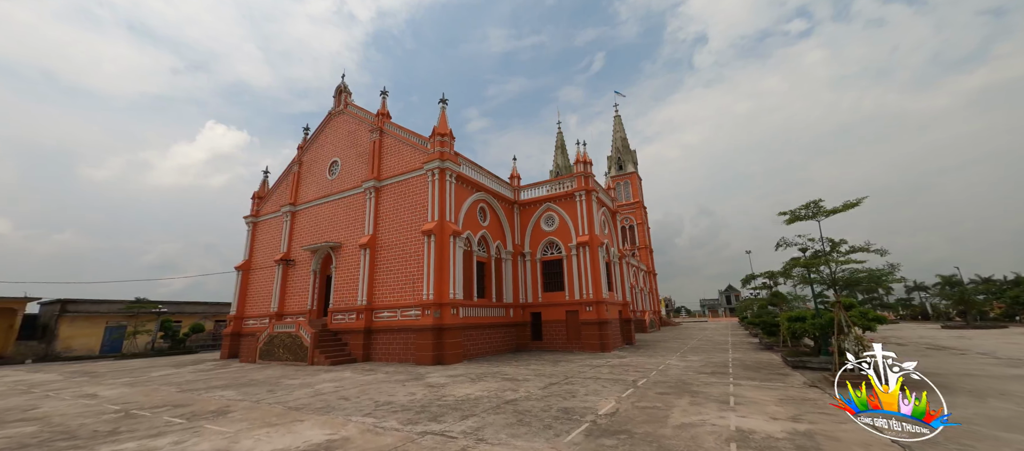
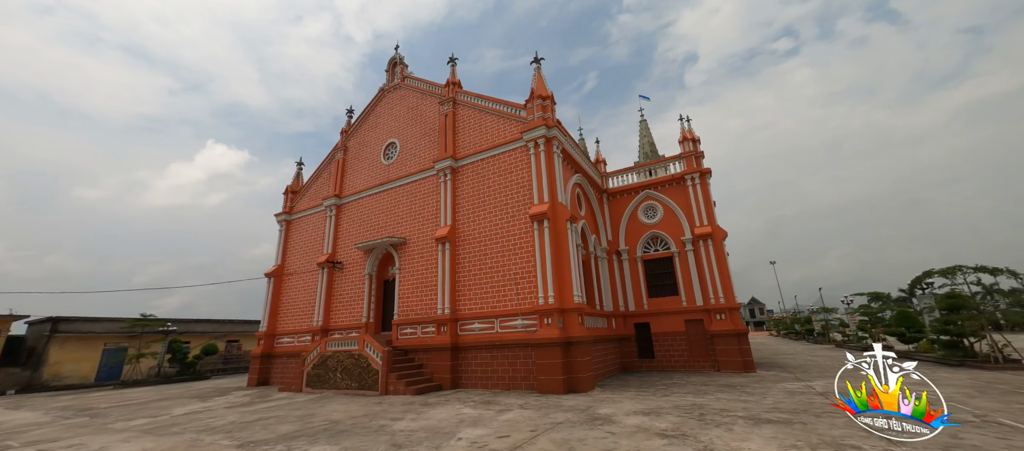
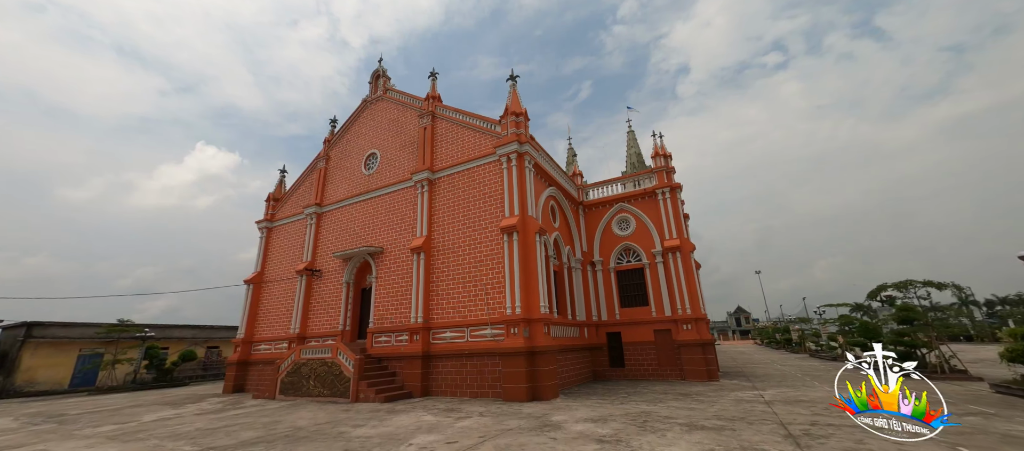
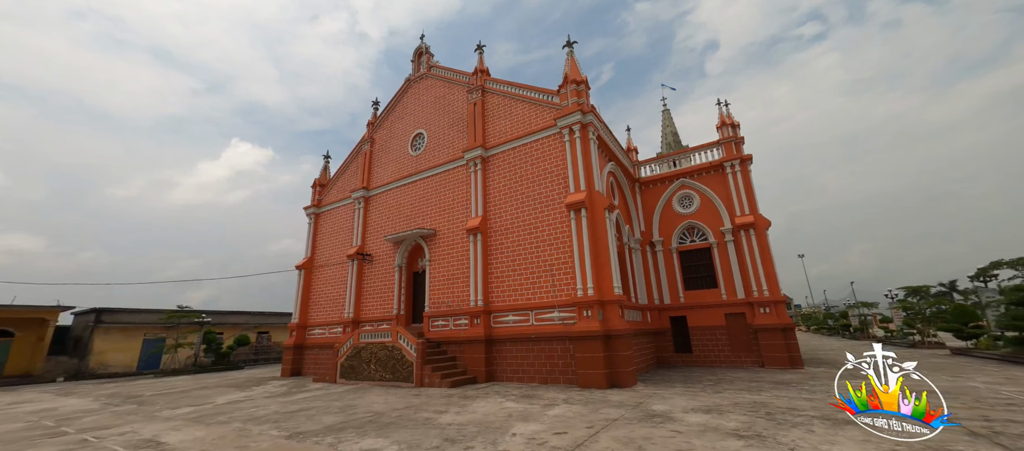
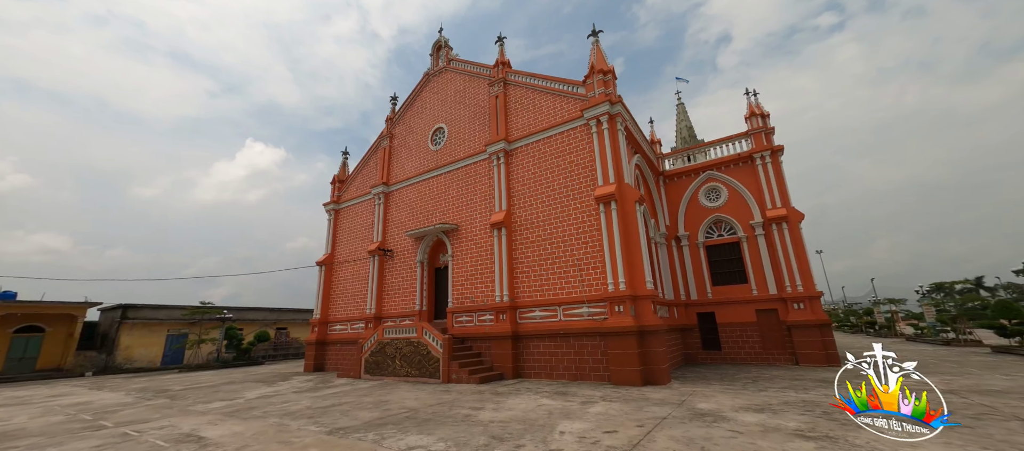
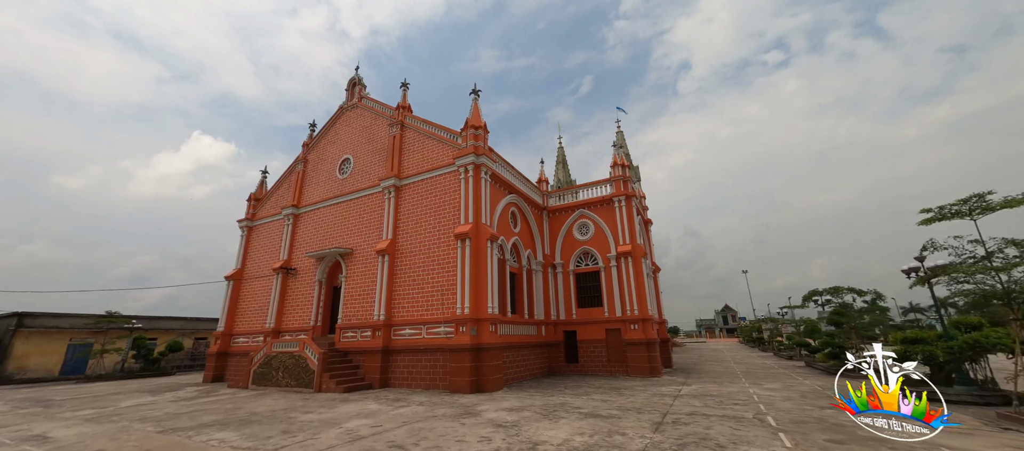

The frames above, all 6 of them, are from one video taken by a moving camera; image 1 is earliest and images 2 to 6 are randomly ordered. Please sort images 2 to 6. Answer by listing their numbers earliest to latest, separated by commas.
6, 3, 2, 4, 5
